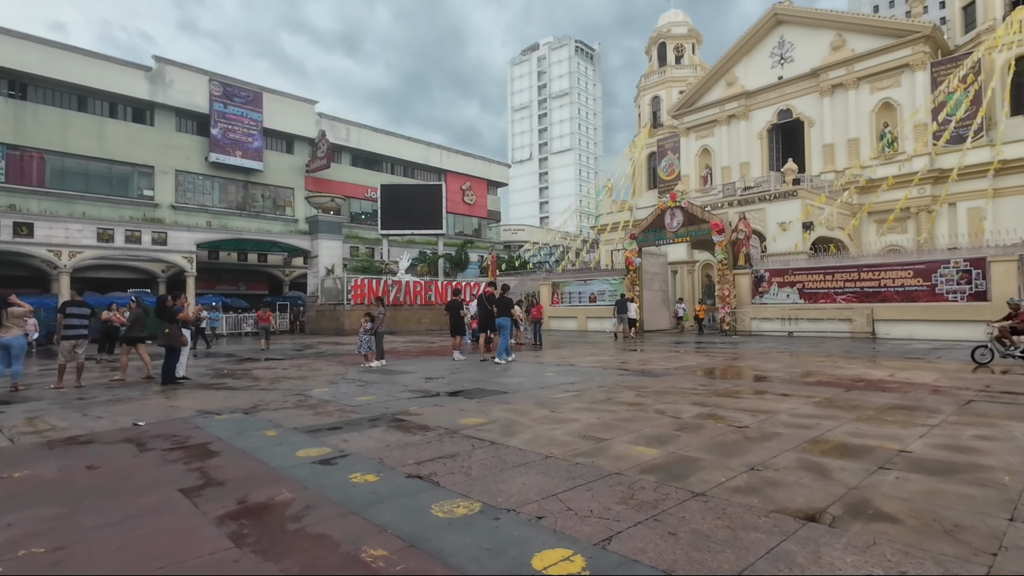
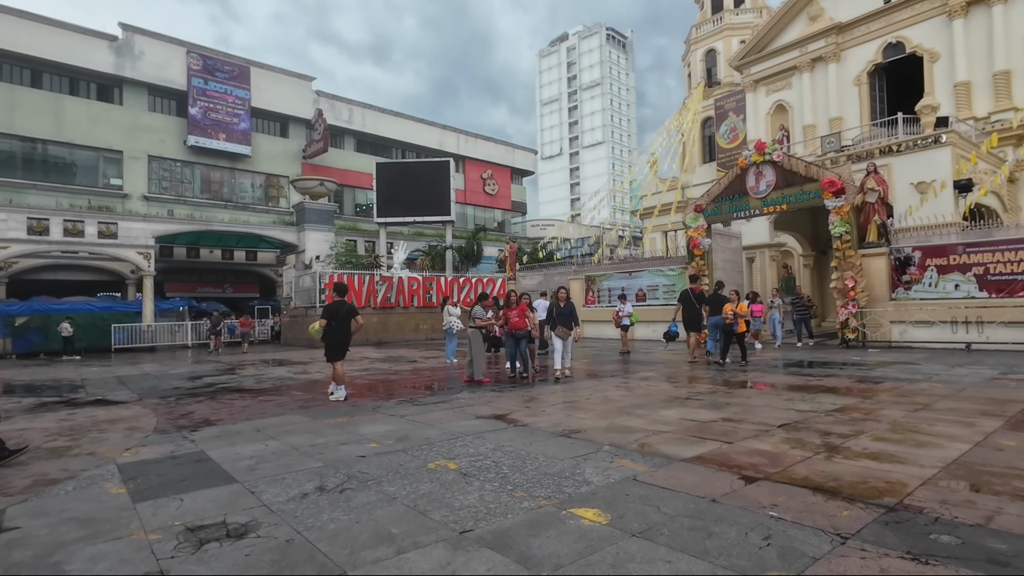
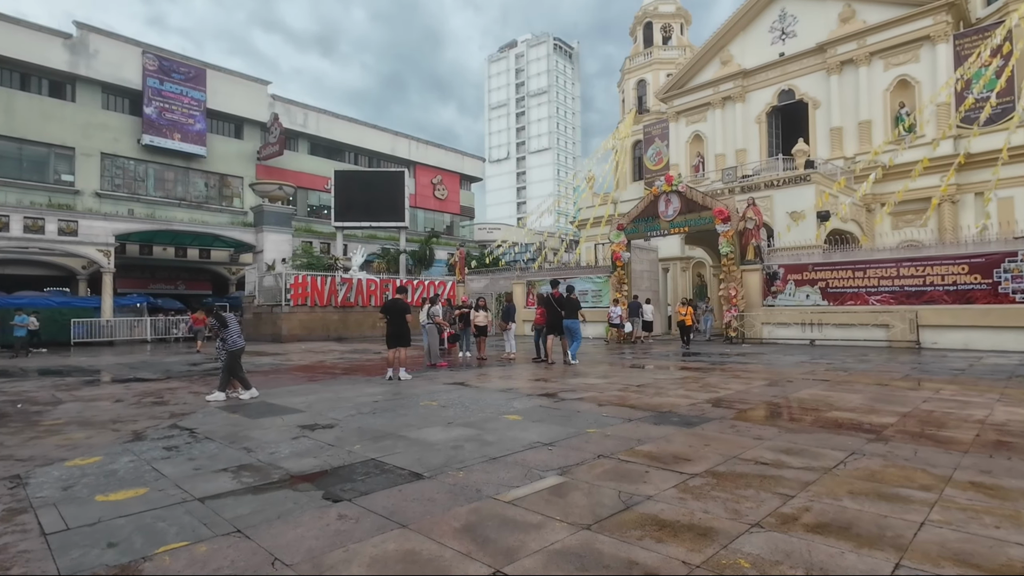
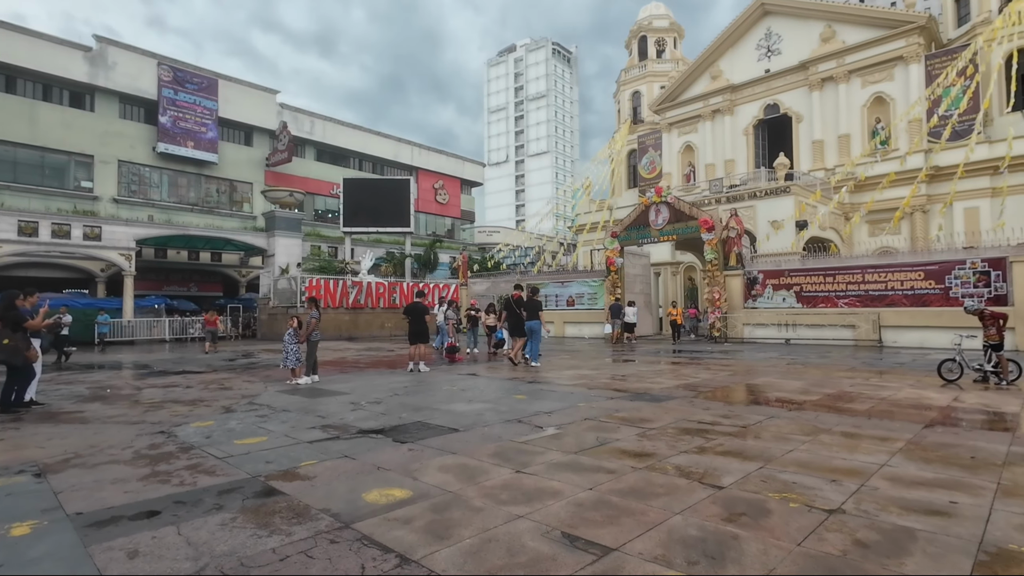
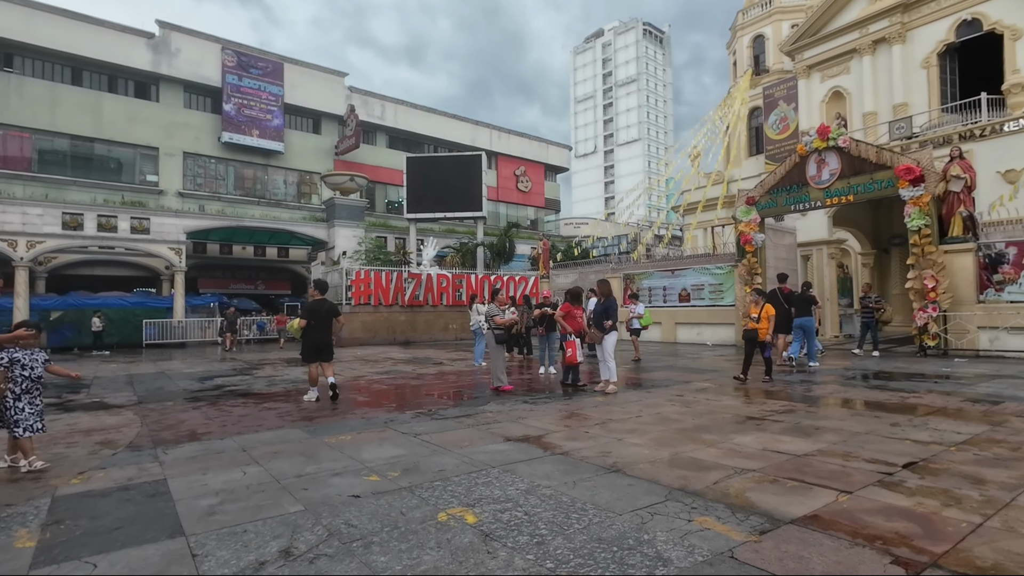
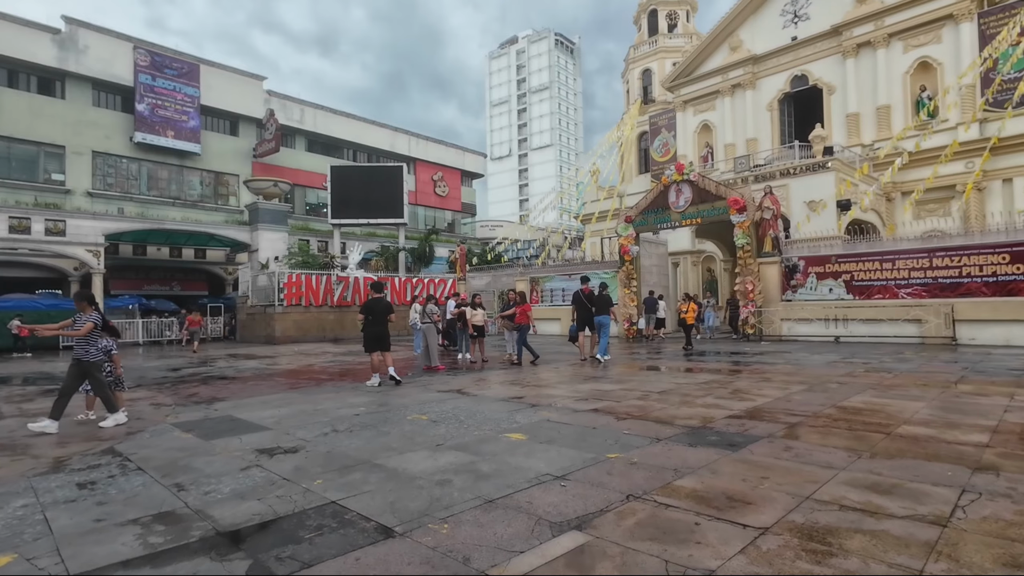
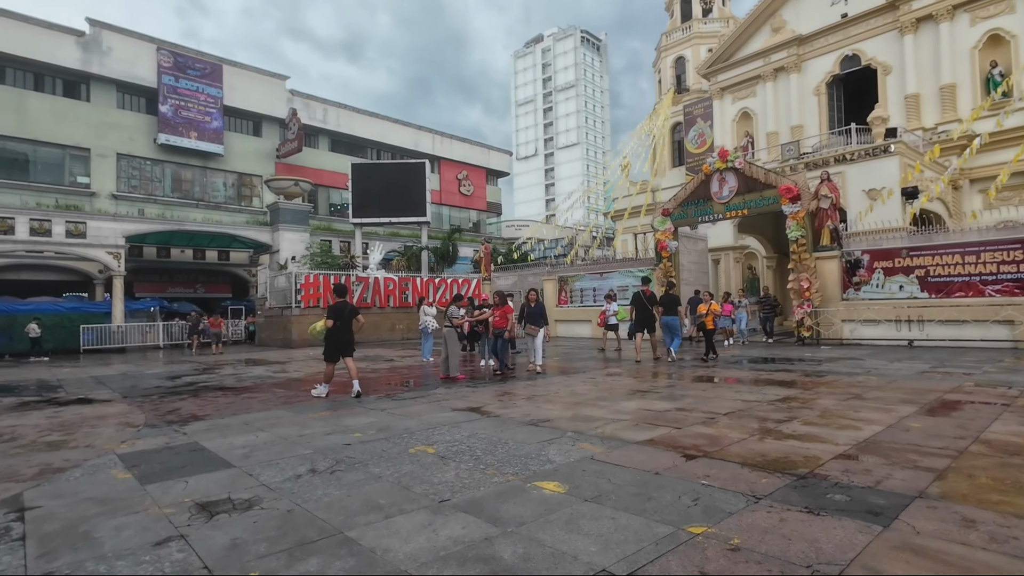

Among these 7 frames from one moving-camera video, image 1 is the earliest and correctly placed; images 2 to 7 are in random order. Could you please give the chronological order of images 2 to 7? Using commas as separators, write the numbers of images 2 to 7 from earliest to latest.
4, 3, 6, 7, 2, 5
